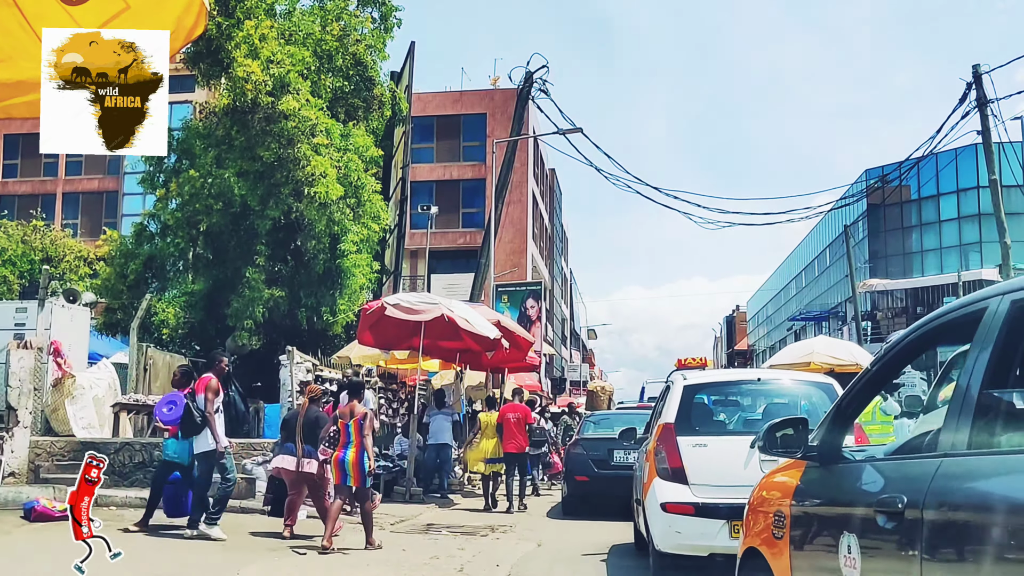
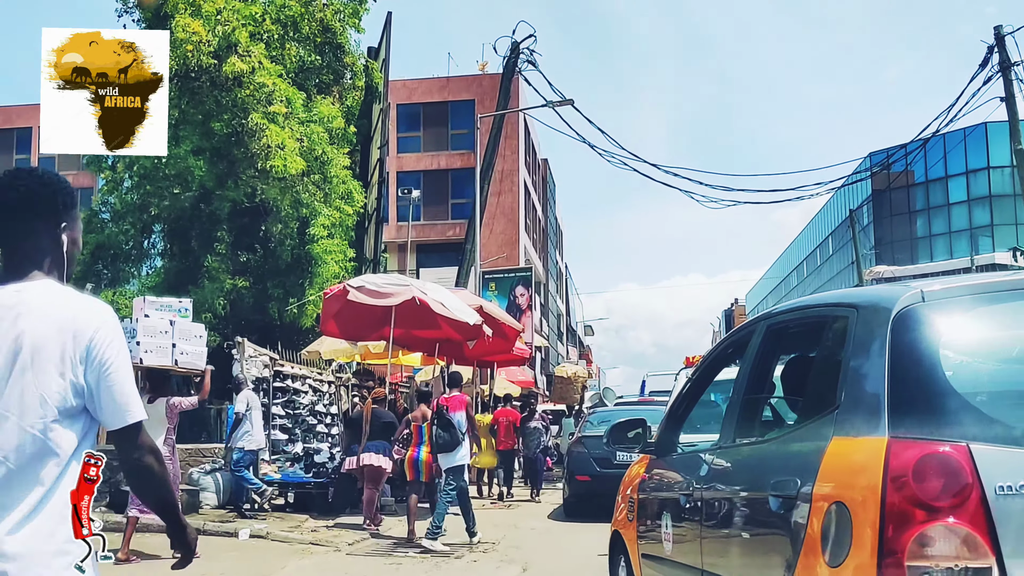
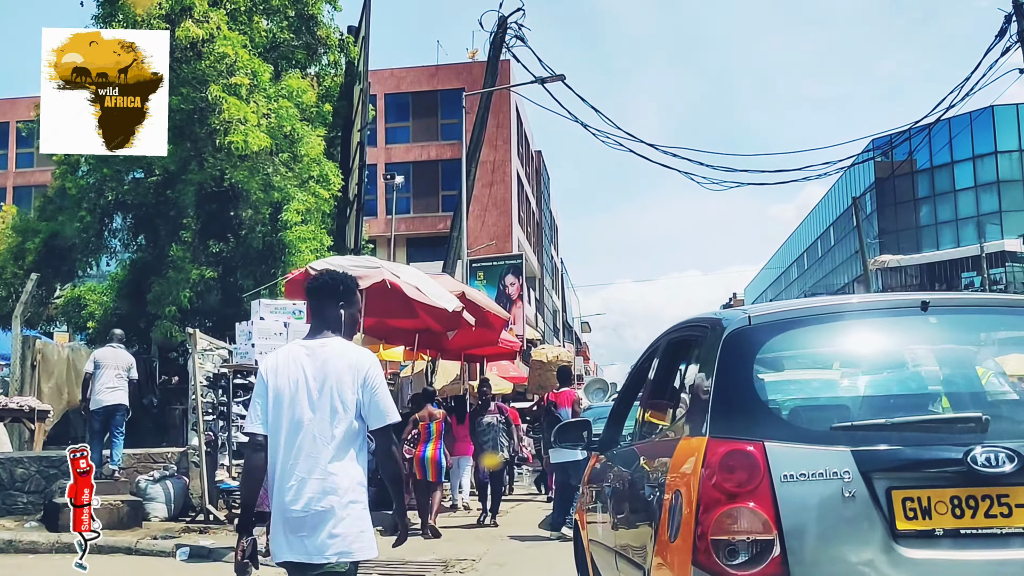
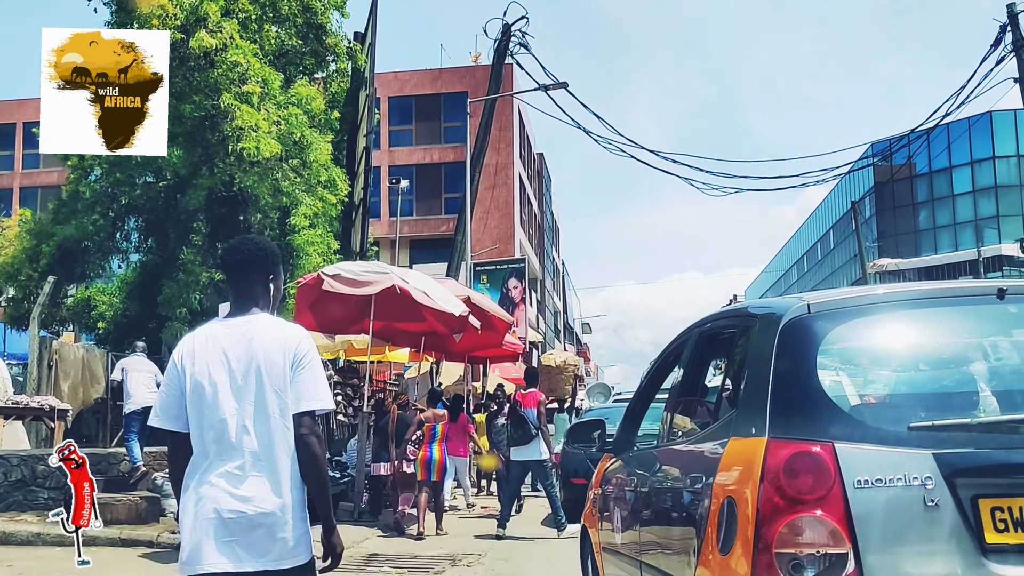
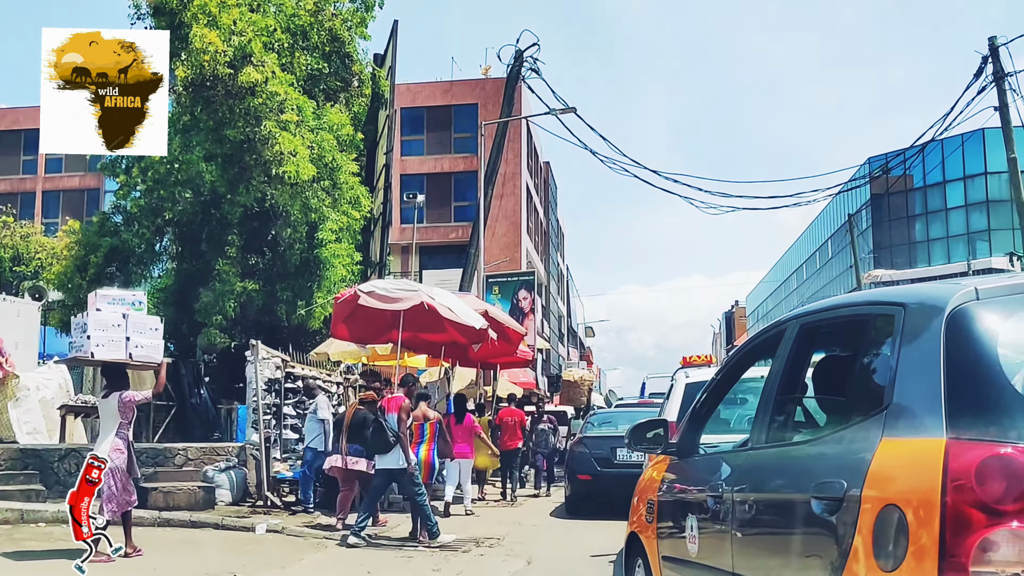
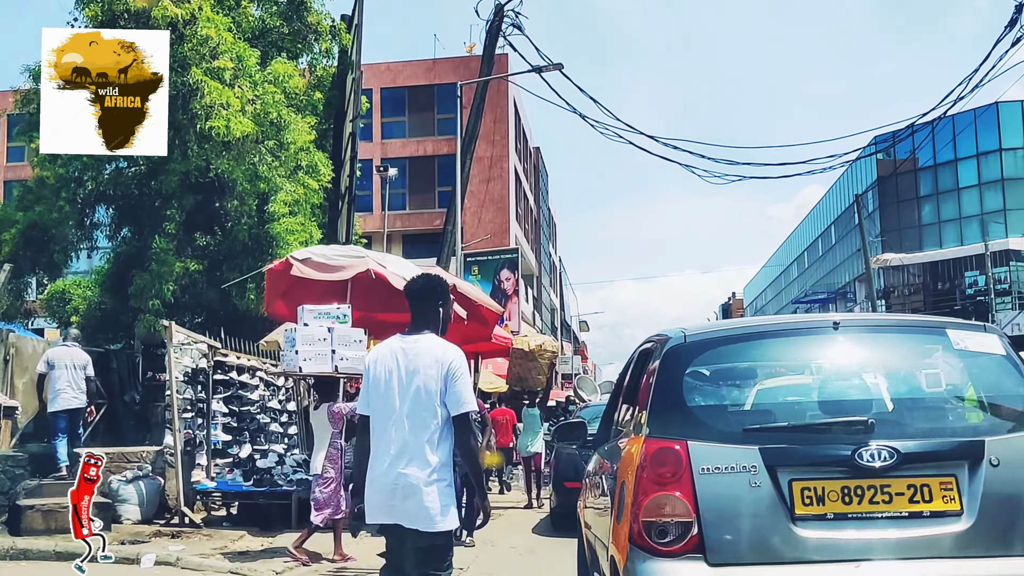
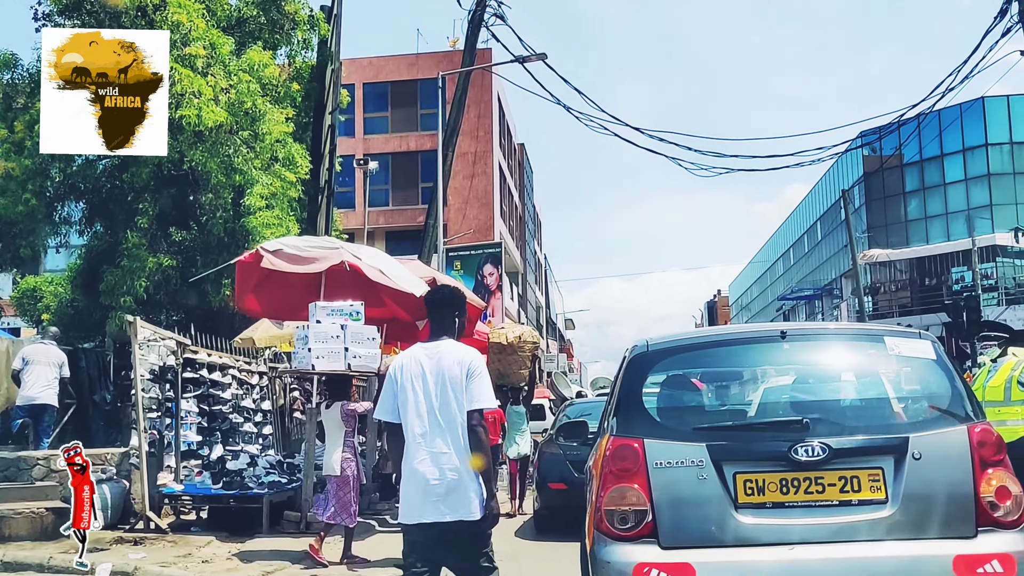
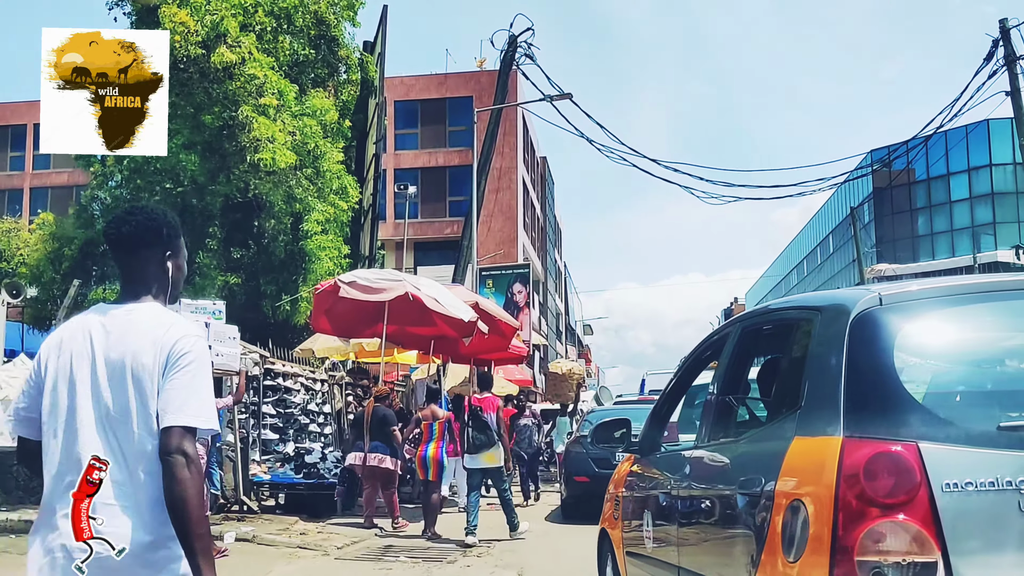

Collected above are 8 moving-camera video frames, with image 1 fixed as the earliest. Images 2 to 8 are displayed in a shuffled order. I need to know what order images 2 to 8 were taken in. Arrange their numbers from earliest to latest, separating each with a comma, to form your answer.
5, 2, 8, 4, 3, 6, 7
